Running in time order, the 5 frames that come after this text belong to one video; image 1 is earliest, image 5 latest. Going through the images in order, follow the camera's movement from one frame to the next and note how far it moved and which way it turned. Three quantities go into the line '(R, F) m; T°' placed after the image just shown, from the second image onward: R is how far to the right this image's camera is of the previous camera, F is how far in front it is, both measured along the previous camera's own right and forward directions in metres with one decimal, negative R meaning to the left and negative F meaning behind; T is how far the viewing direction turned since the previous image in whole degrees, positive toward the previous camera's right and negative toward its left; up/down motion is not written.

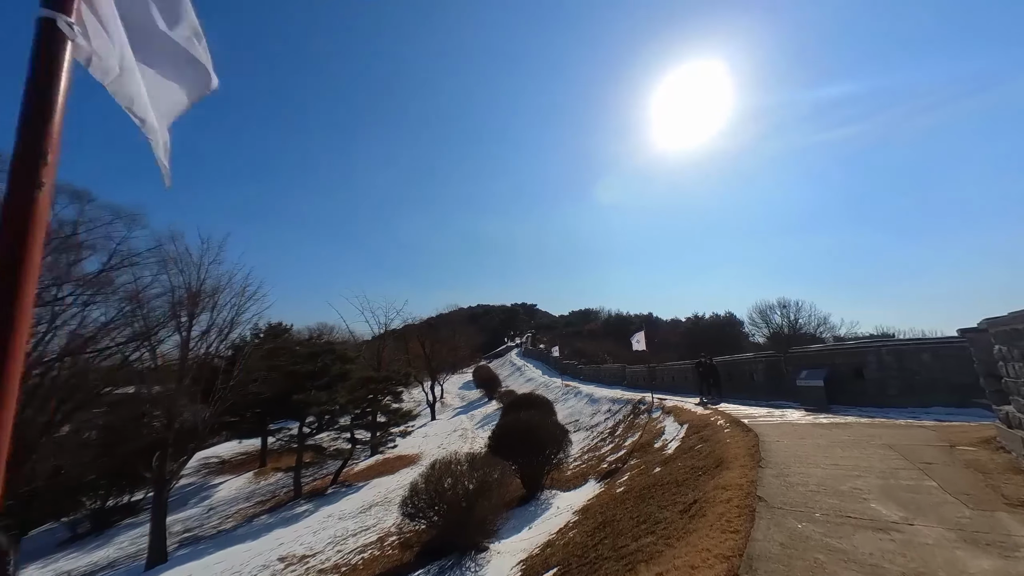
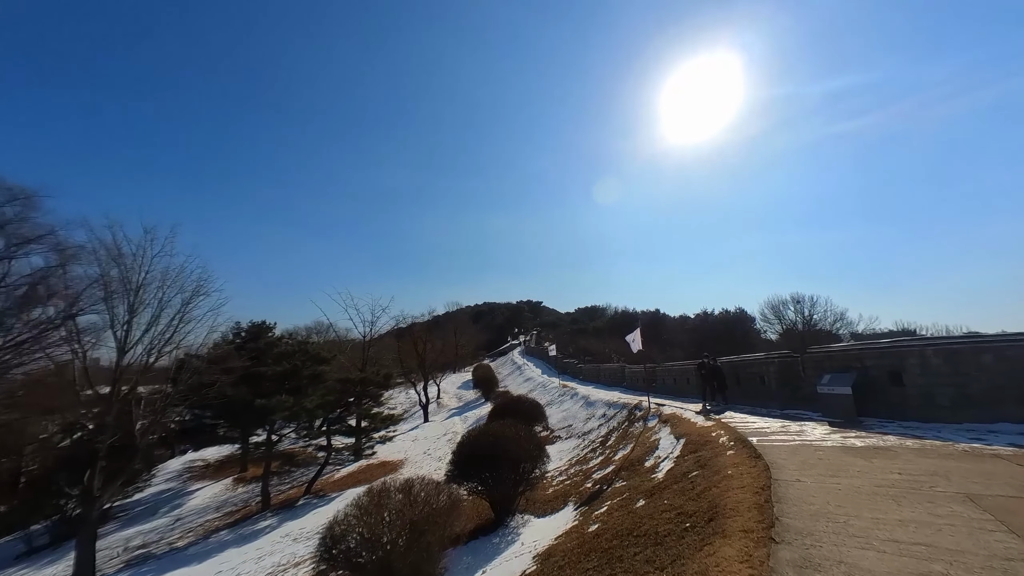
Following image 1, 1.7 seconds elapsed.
(+1.1, +1.9) m; -1°
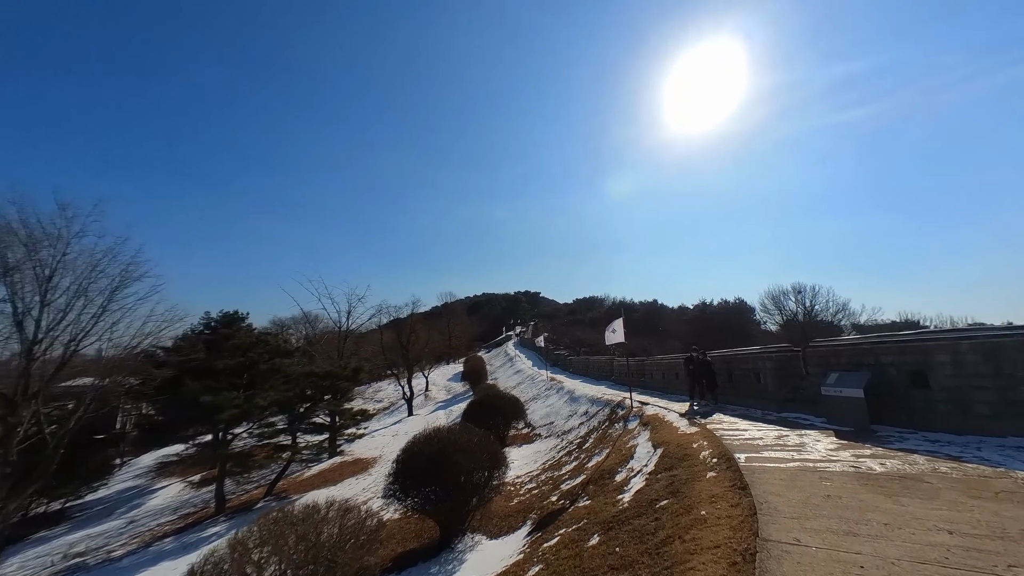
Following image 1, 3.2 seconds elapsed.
(+1.1, +1.6) m; 0°
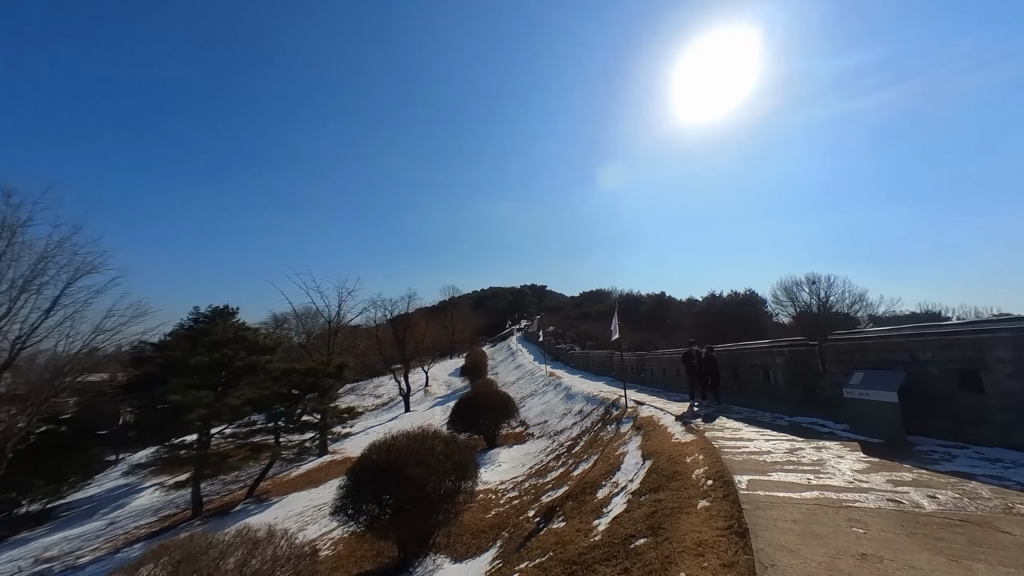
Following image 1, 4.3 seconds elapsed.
(+0.8, +1.2) m; -1°
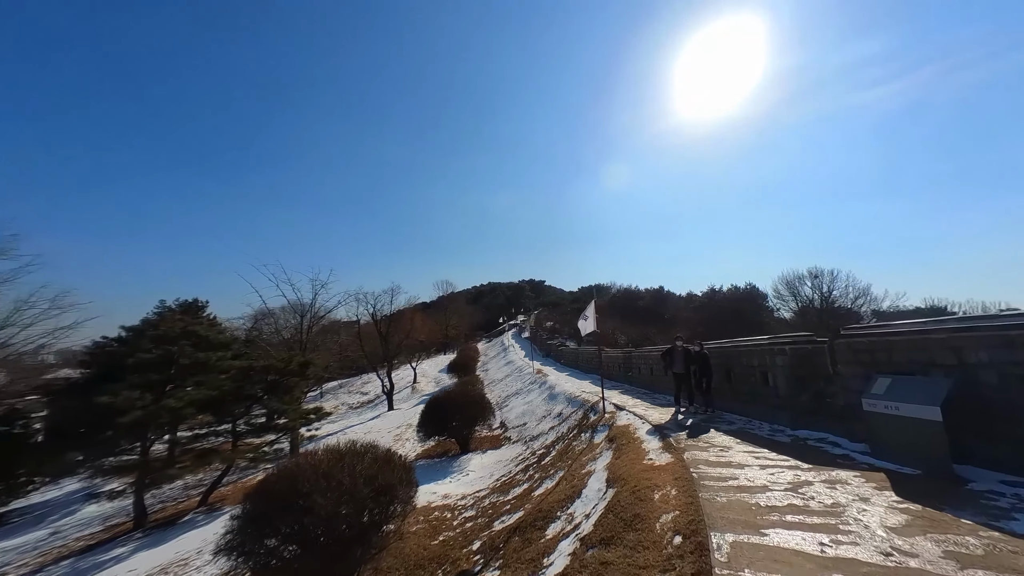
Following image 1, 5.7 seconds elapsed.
(+1.0, +1.6) m; 0°
